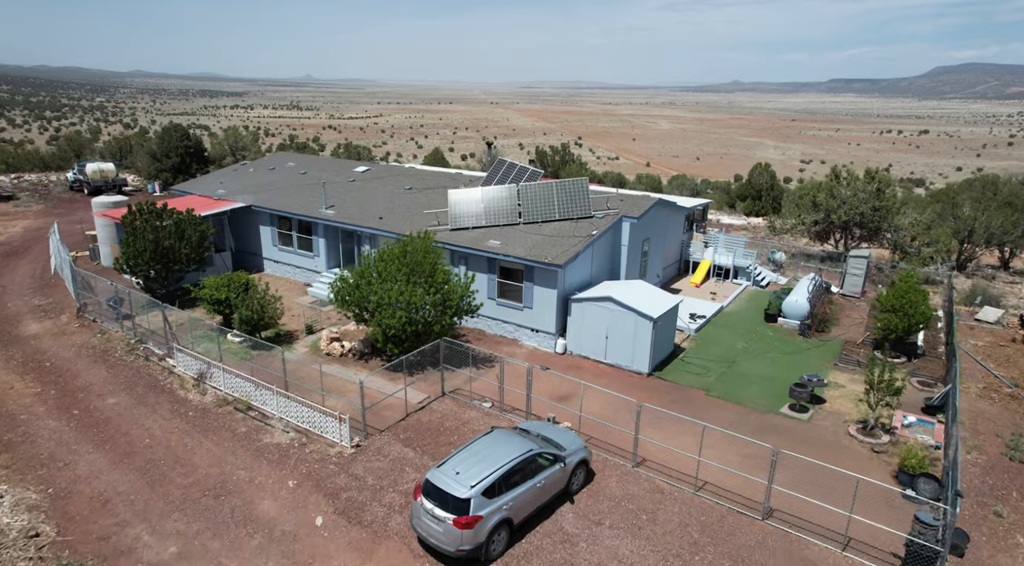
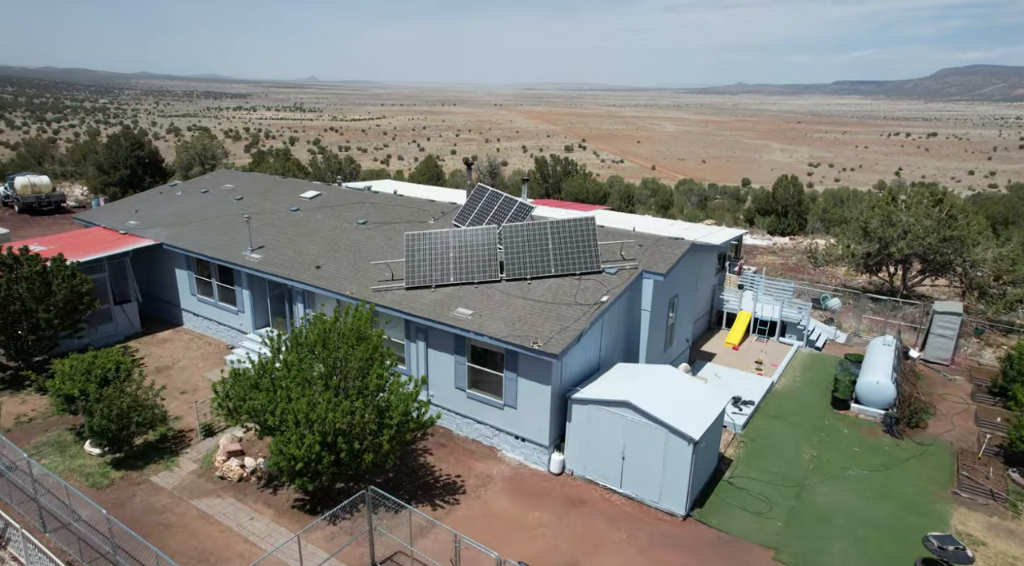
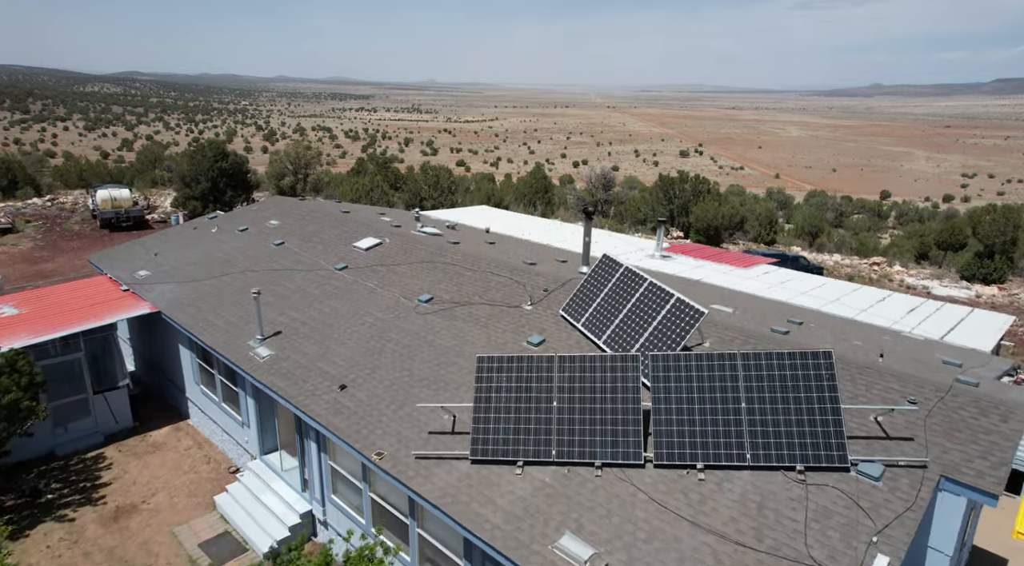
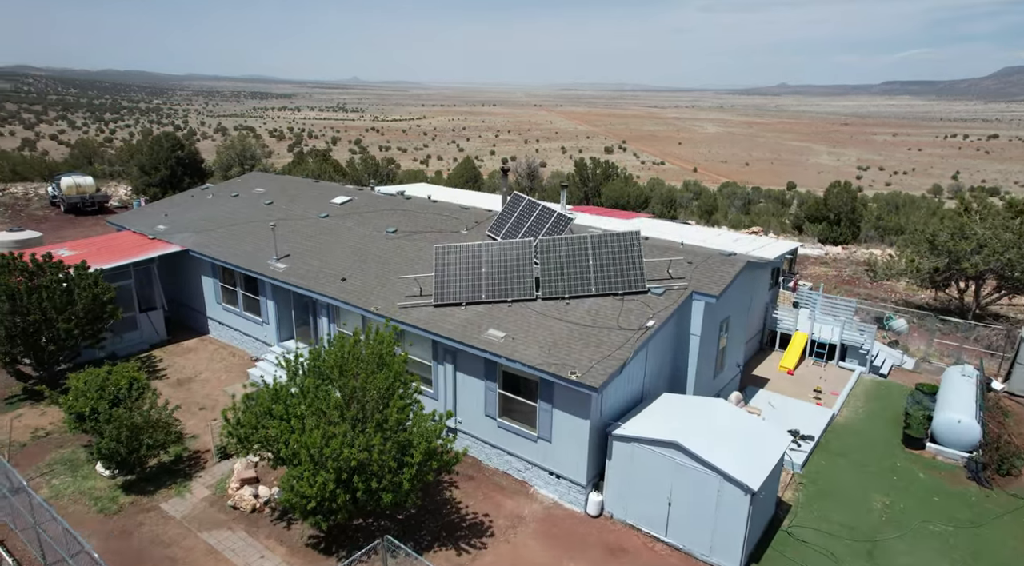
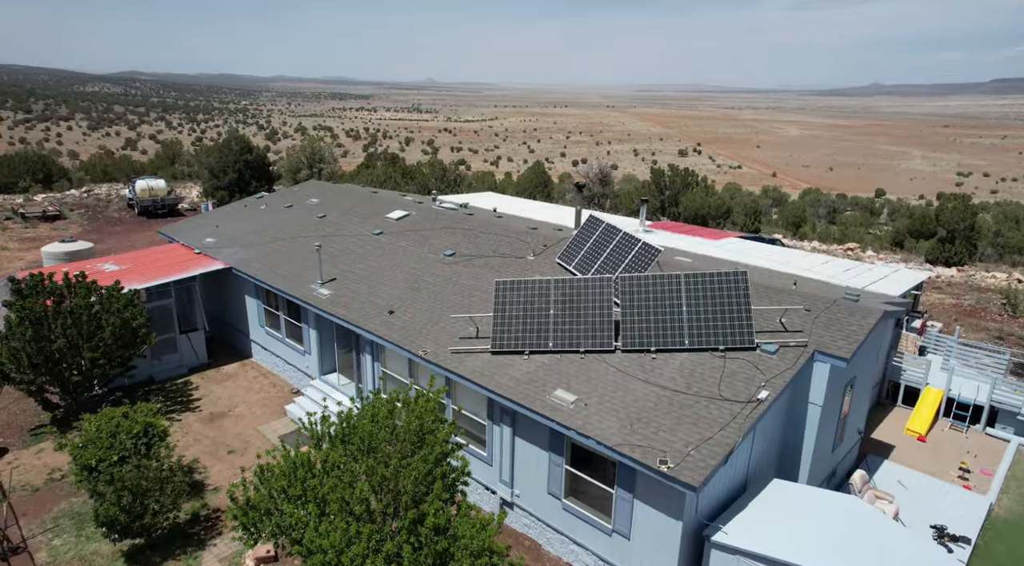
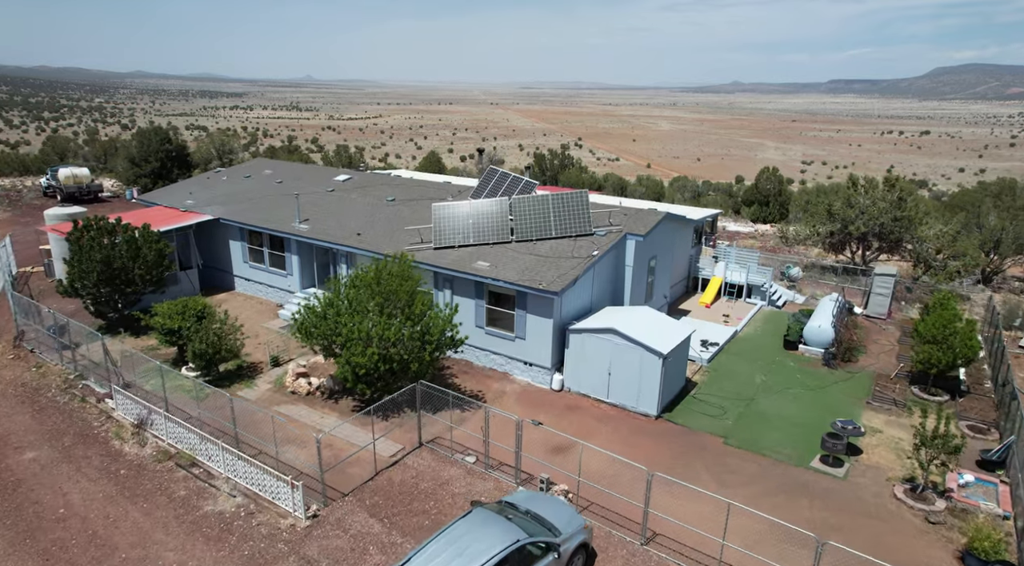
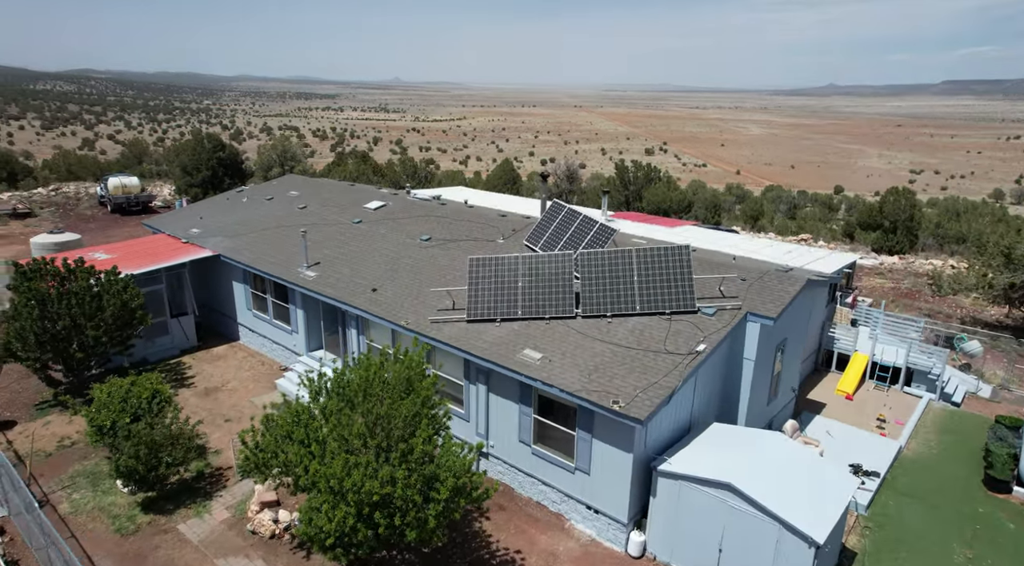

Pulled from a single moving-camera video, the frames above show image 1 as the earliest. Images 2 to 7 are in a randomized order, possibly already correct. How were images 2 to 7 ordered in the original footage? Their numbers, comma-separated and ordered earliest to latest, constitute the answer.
6, 2, 4, 7, 5, 3
